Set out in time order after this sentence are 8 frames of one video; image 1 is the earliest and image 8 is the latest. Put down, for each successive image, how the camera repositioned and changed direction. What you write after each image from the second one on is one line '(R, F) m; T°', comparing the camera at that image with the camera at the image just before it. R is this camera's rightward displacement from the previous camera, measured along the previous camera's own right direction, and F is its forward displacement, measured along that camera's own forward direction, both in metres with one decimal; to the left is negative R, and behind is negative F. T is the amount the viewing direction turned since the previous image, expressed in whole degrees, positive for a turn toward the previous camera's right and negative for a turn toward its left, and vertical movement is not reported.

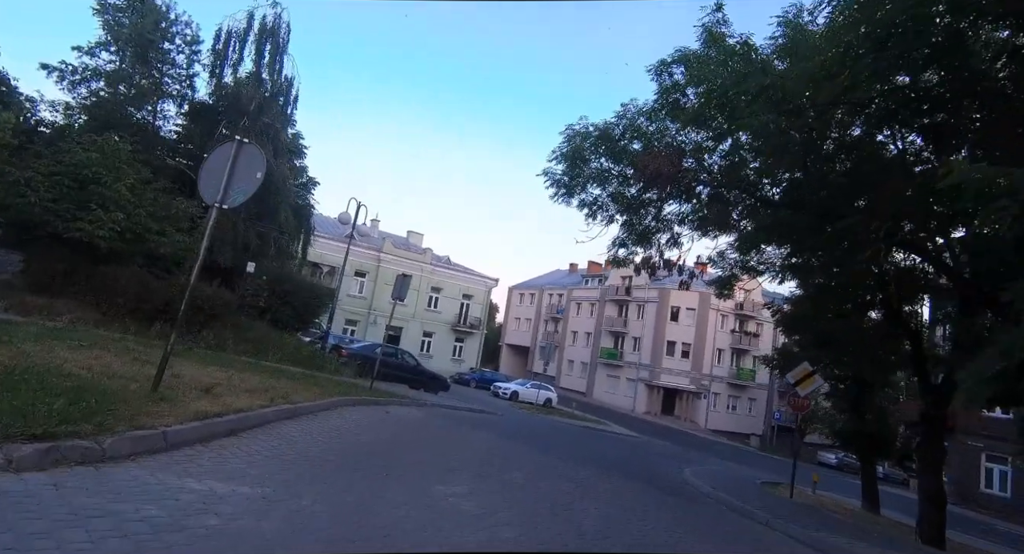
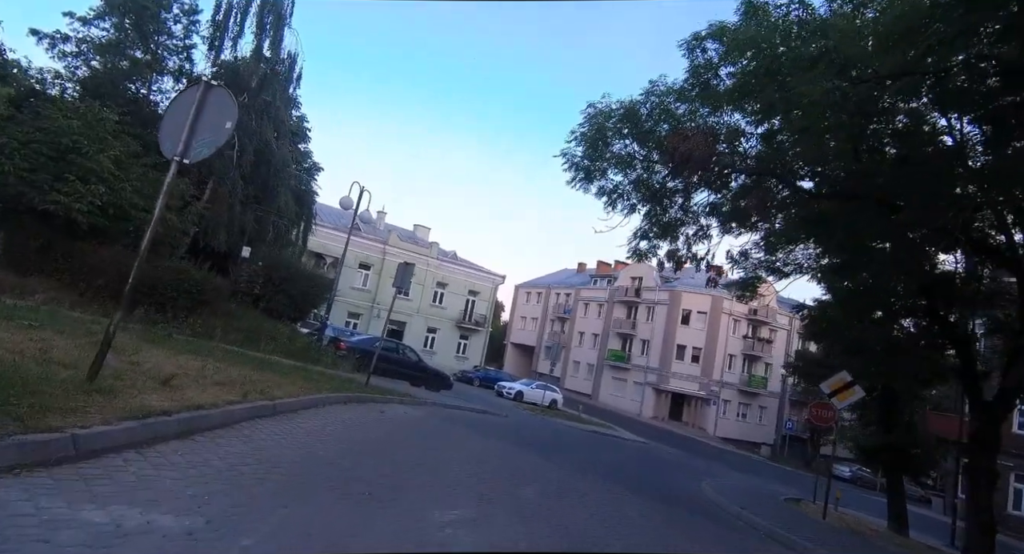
(-0.1, +0.9) m; -1°
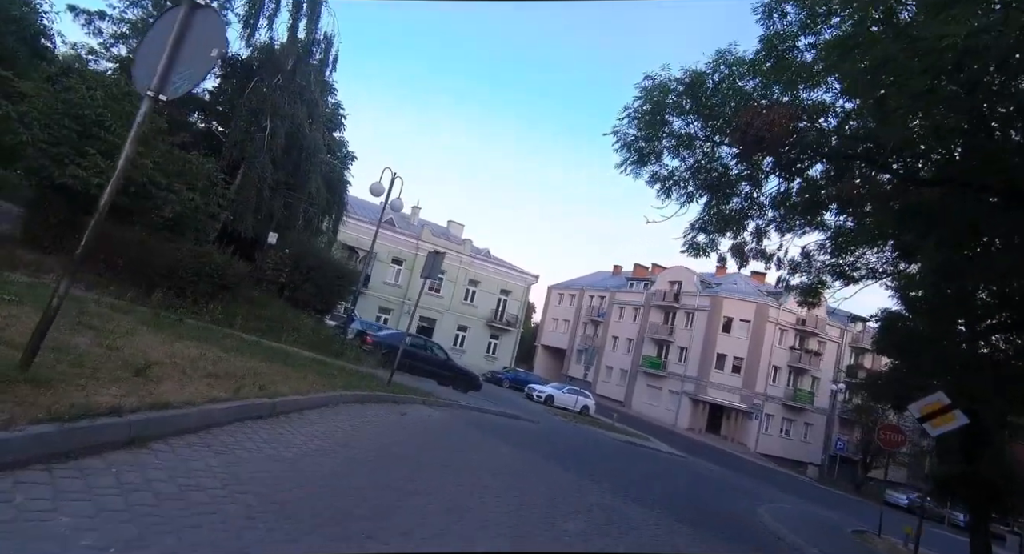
(-0.1, +0.9) m; -3°
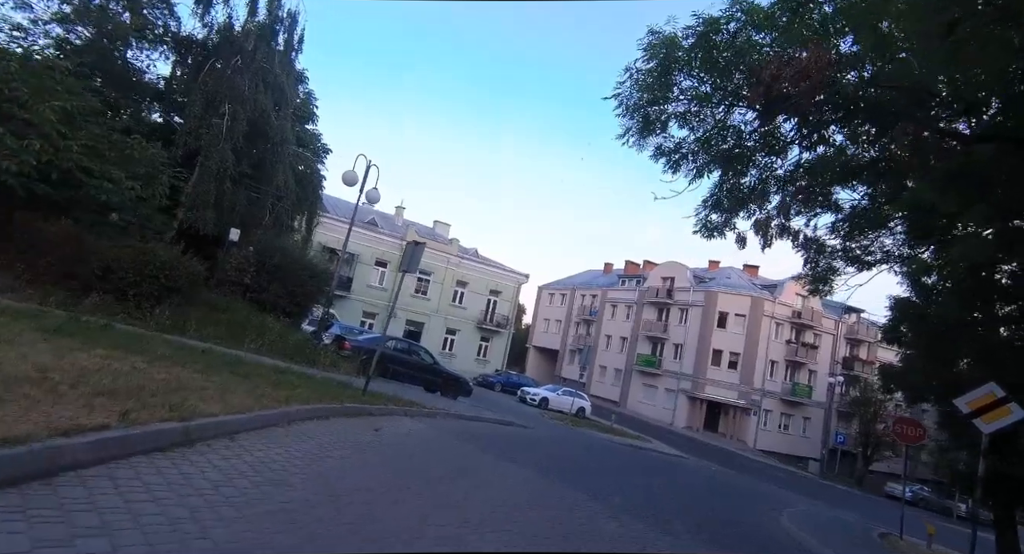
(0.0, +1.2) m; +1°
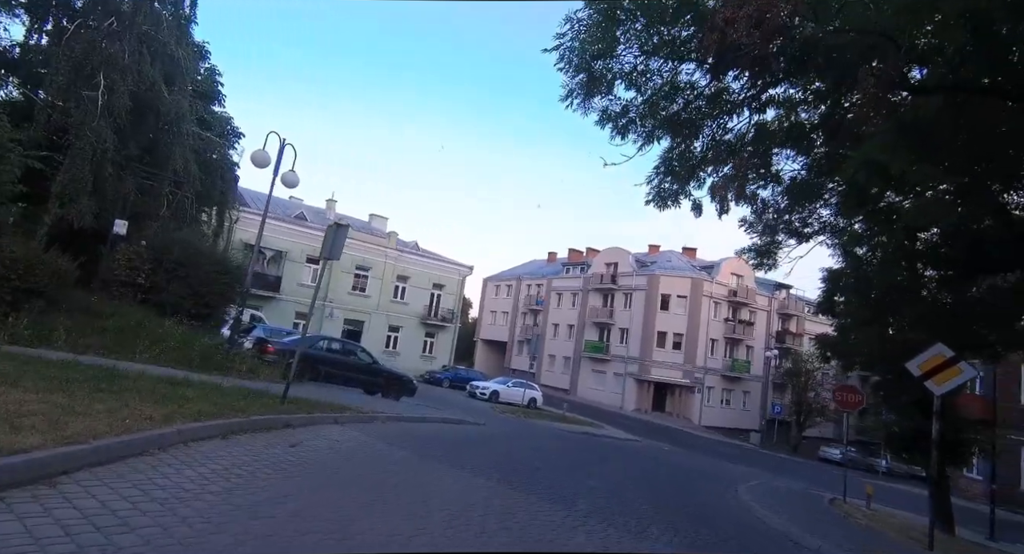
(+0.1, +1.0) m; +5°
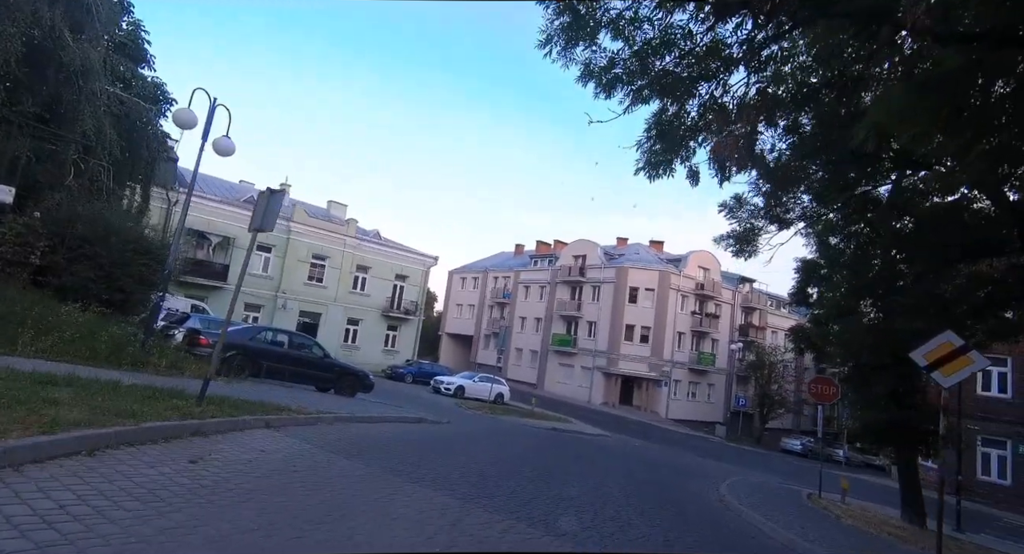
(0.0, +1.2) m; +3°
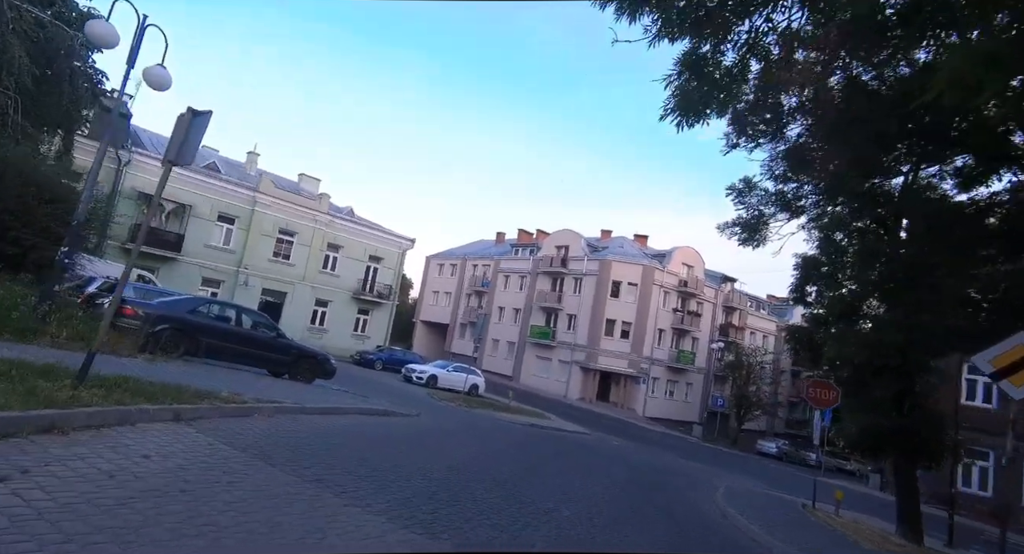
(-0.1, +1.5) m; +2°
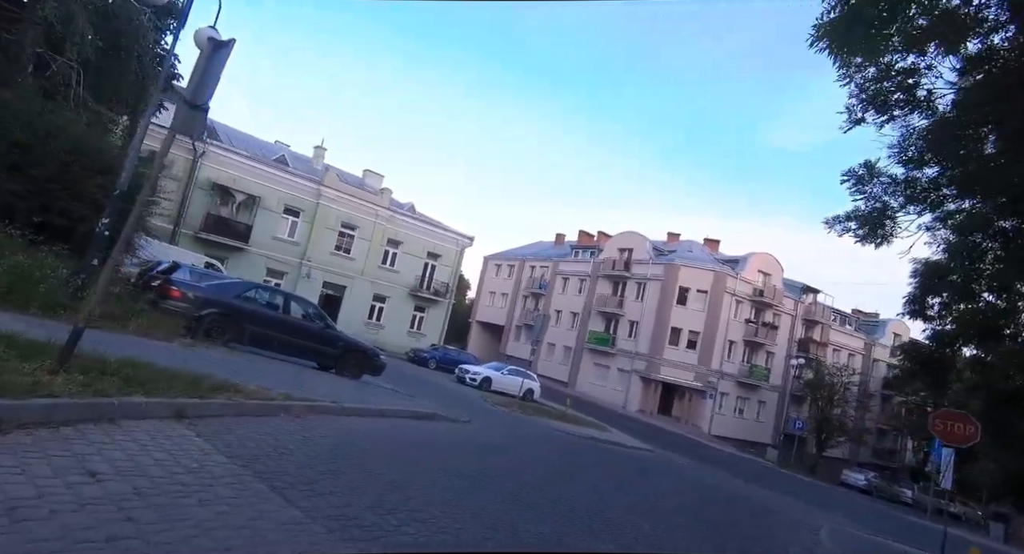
(-0.2, +1.2) m; -6°
